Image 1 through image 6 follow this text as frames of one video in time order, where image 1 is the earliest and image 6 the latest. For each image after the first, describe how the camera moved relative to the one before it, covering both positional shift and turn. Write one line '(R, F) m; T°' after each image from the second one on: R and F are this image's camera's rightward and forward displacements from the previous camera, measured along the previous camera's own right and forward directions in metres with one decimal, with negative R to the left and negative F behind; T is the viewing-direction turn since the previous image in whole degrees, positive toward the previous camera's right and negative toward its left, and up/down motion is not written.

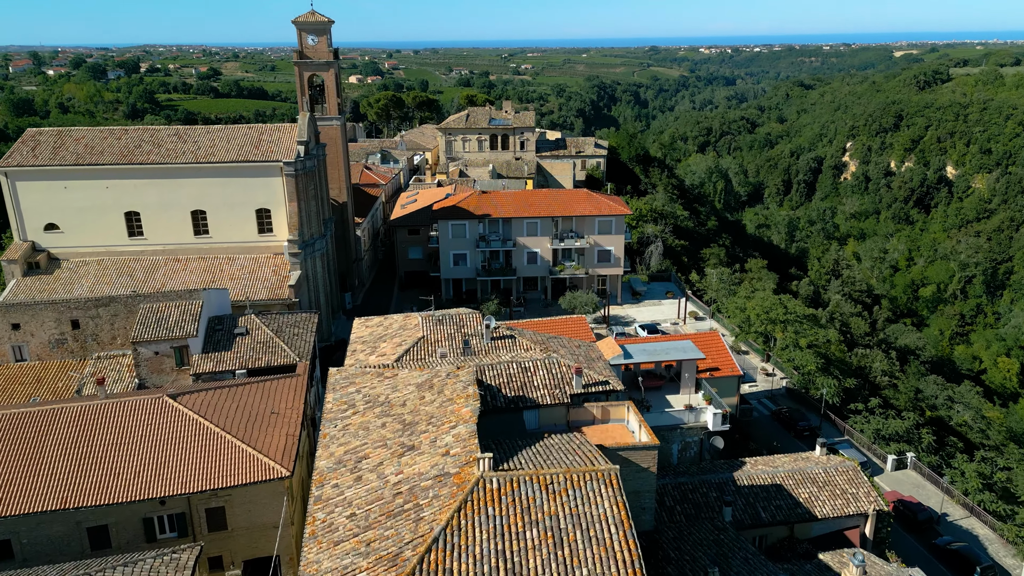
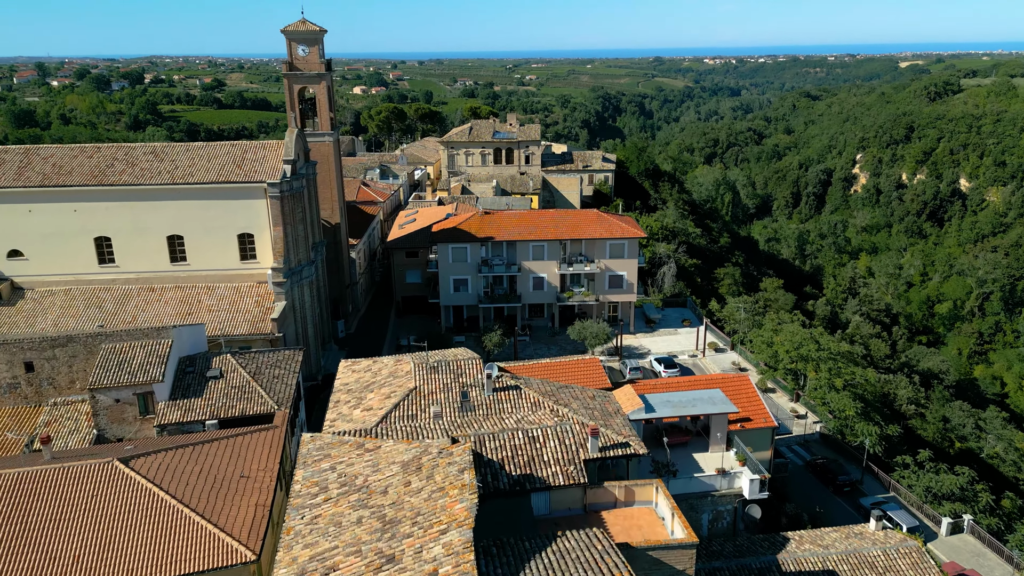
(0.0, +2.6) m; 0°
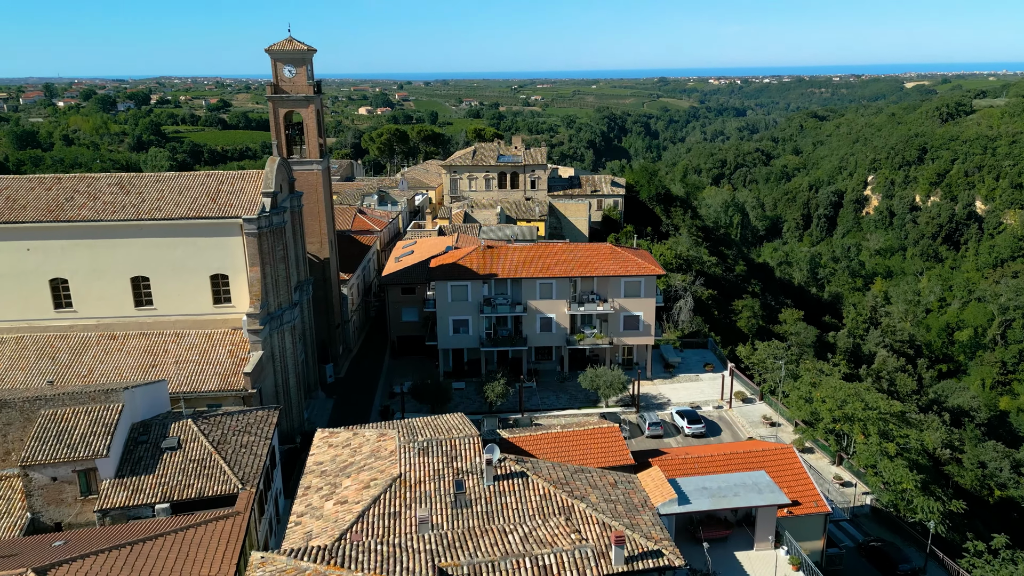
(0.0, +3.0) m; 0°
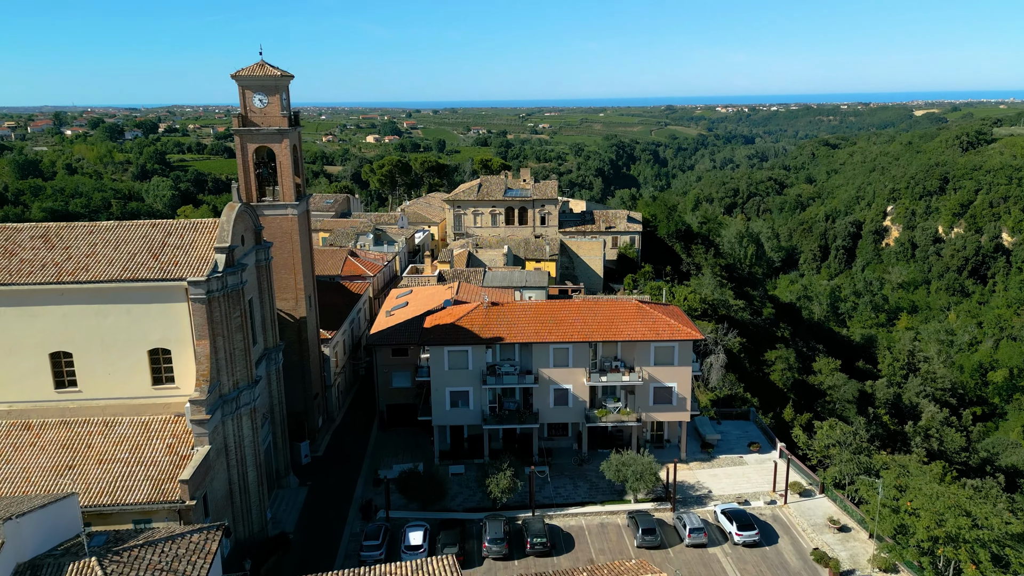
(0.0, +4.7) m; -1°
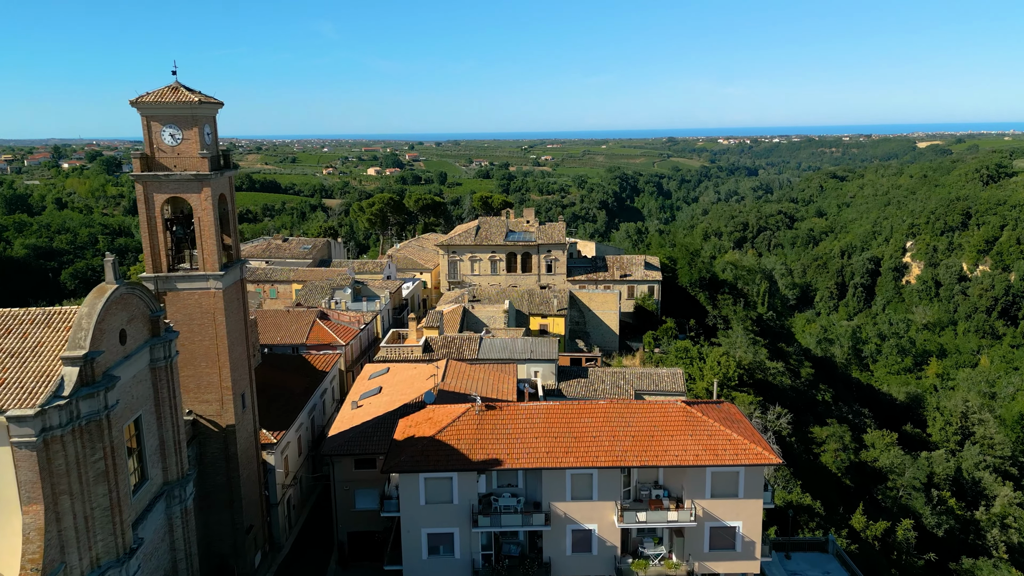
(0.0, +6.9) m; 0°
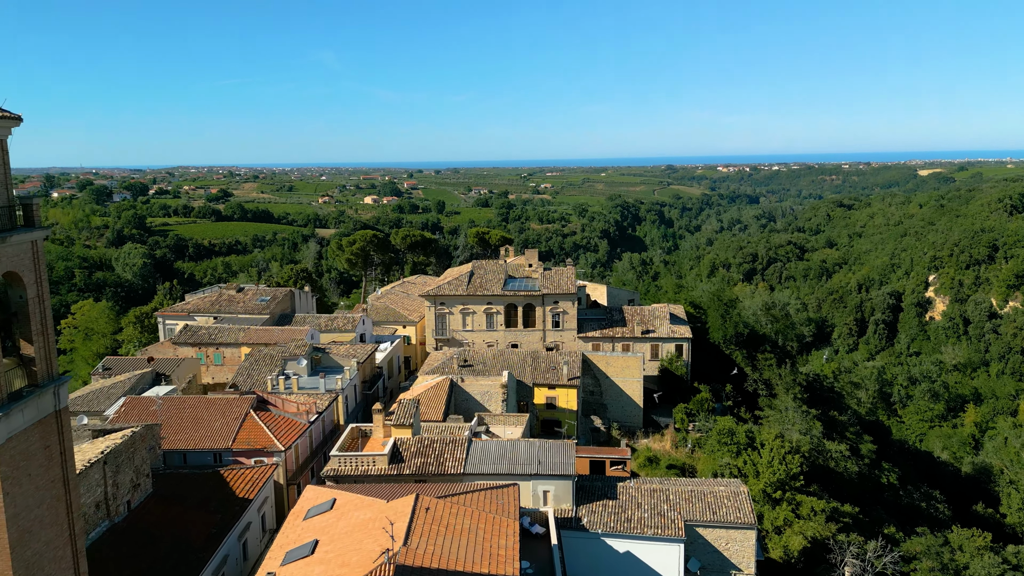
(0.0, +8.3) m; 0°
